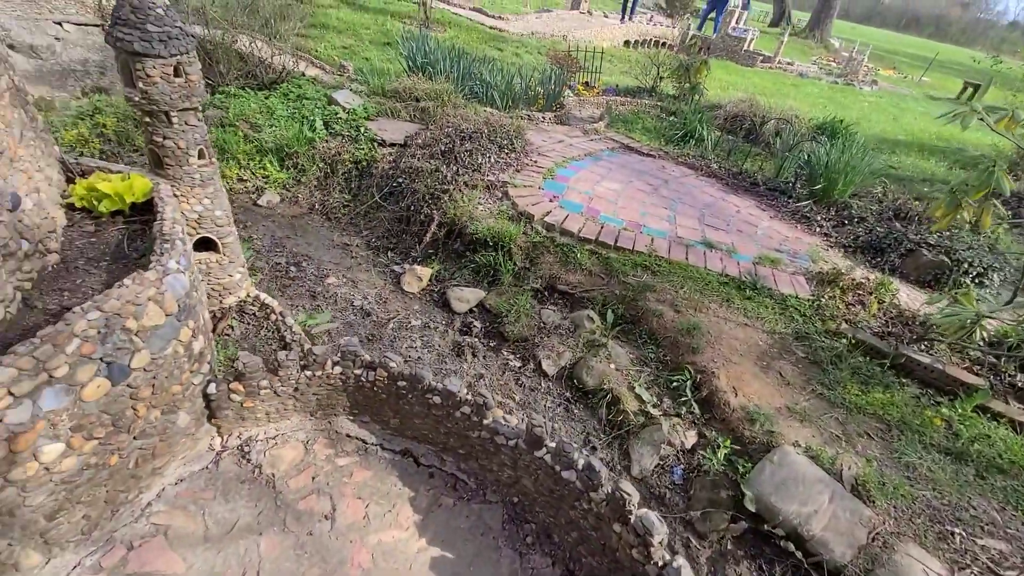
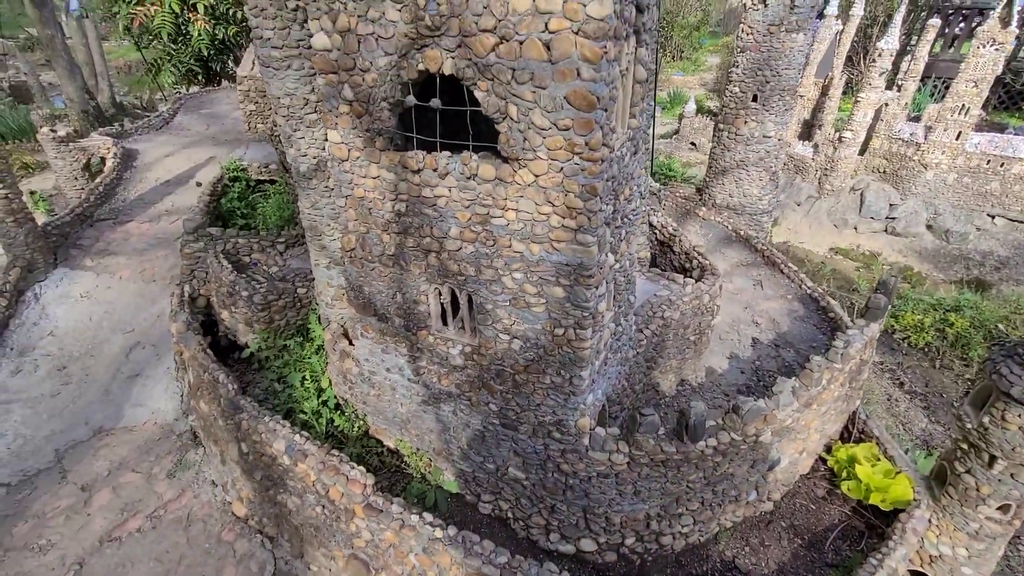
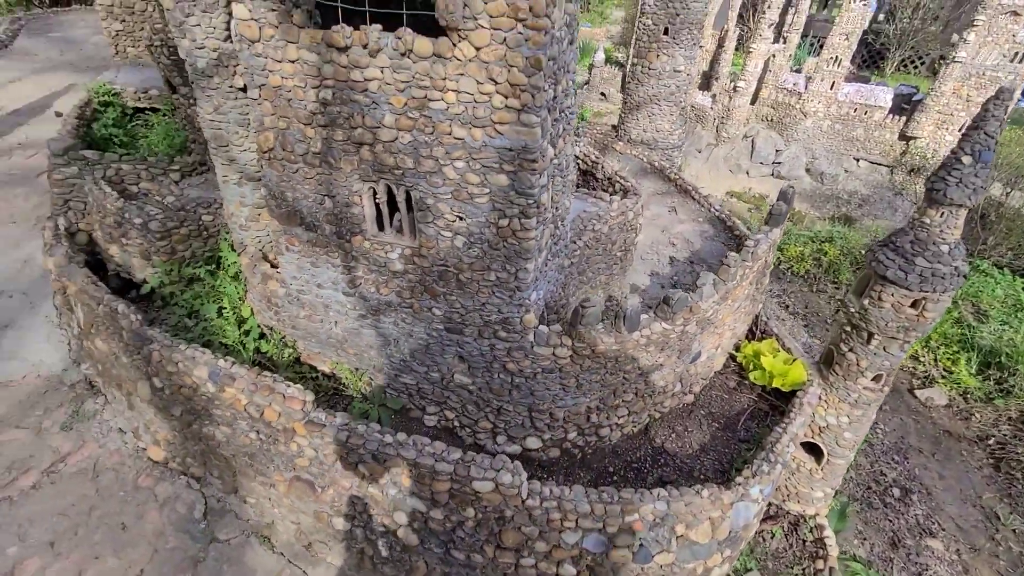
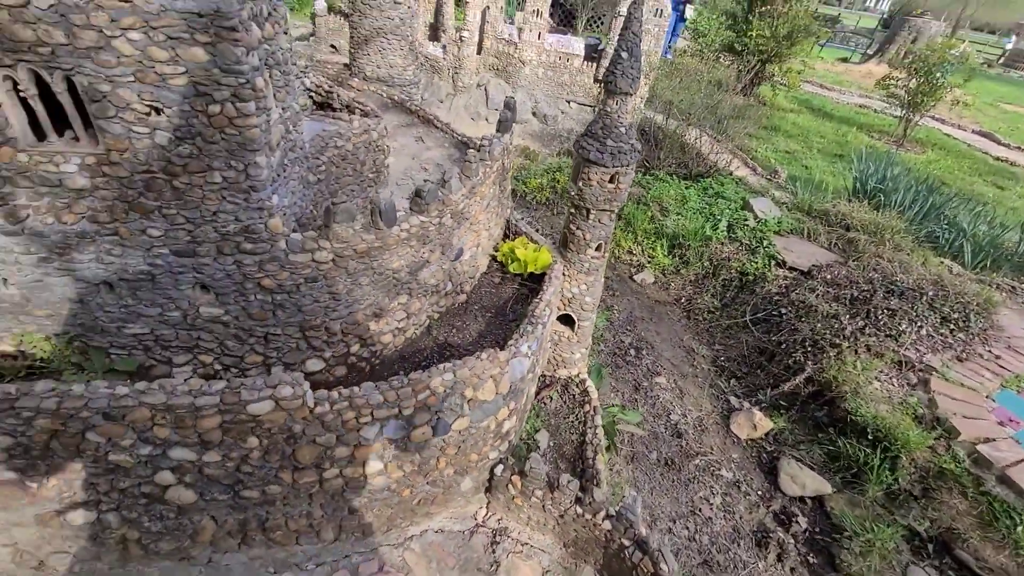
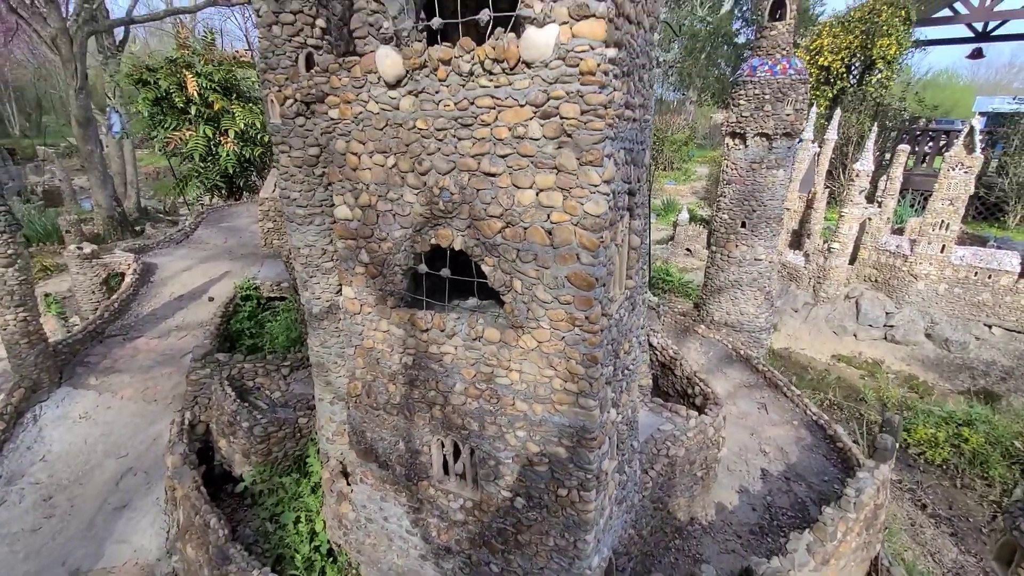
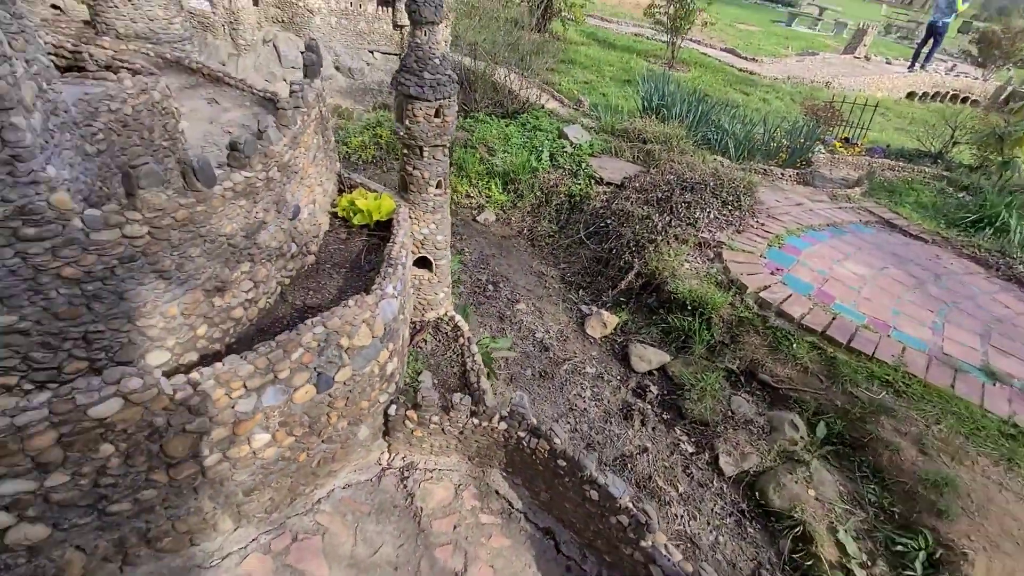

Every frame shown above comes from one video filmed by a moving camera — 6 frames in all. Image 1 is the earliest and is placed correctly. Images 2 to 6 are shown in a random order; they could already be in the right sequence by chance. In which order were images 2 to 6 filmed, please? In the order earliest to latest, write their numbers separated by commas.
6, 4, 3, 2, 5
